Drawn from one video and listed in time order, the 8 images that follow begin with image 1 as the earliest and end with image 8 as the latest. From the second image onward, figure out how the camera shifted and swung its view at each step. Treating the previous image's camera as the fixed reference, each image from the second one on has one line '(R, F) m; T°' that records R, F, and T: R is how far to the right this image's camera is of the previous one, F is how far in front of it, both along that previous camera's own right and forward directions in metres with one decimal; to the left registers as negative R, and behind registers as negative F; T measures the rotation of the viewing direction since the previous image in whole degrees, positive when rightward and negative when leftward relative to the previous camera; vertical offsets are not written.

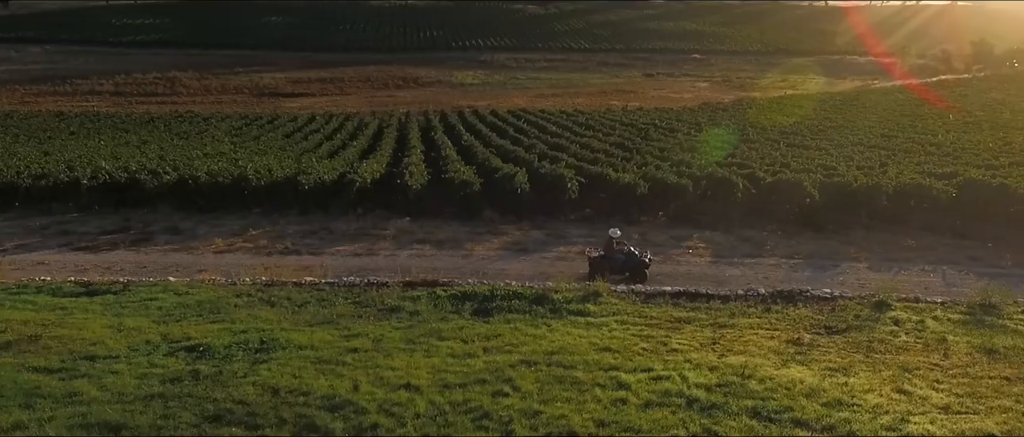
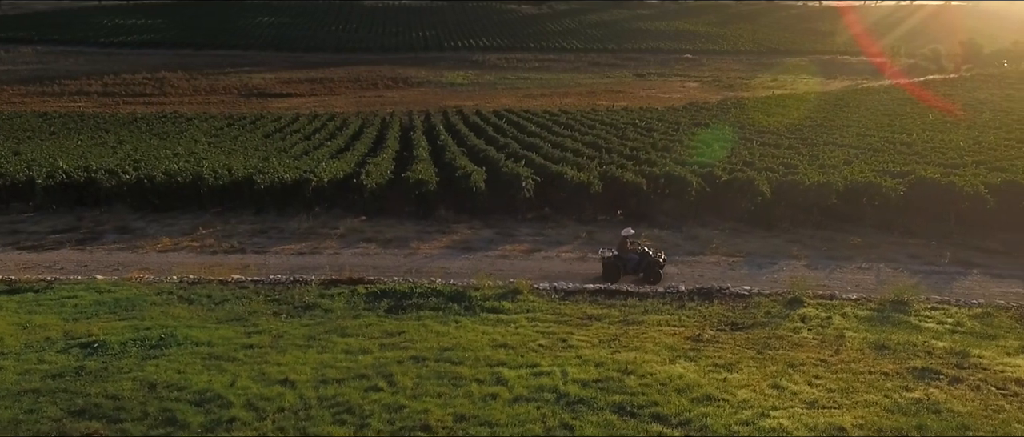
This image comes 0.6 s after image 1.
(+1.9, -0.1) m; 0°
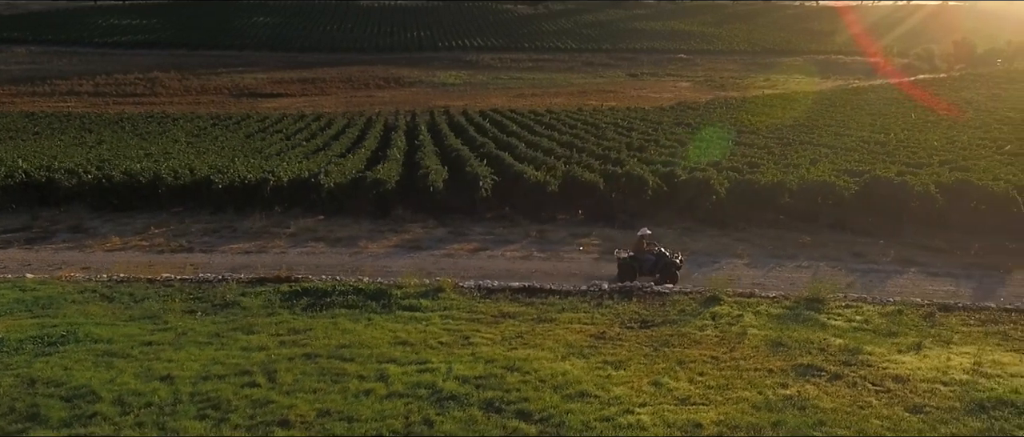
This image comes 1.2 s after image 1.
(+1.9, -0.1) m; 0°
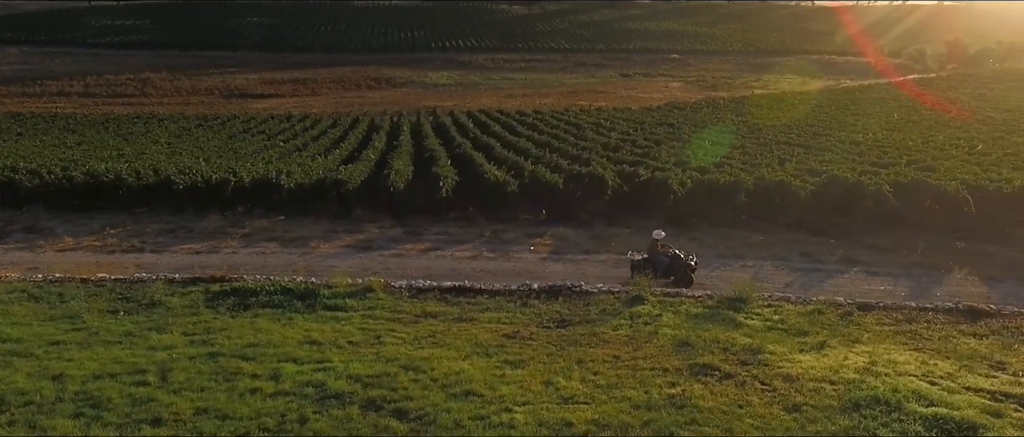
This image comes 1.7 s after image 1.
(+1.7, -0.1) m; 0°
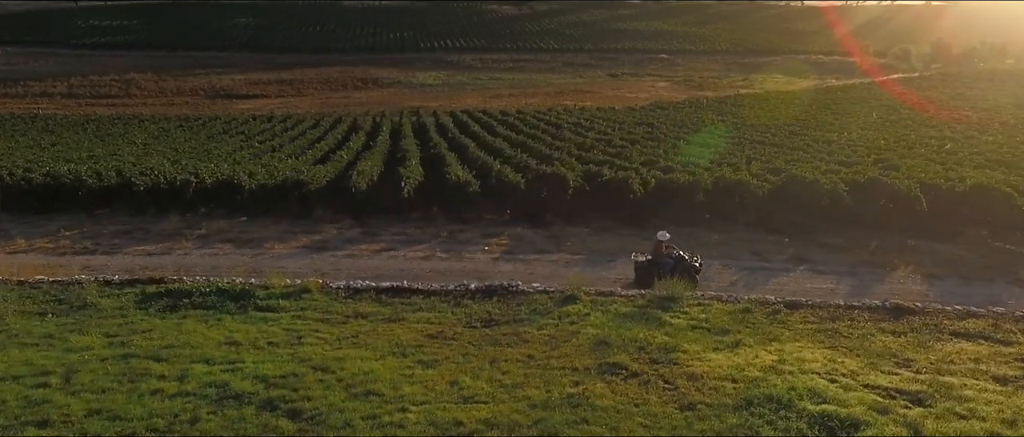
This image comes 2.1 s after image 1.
(+1.4, -0.1) m; 0°
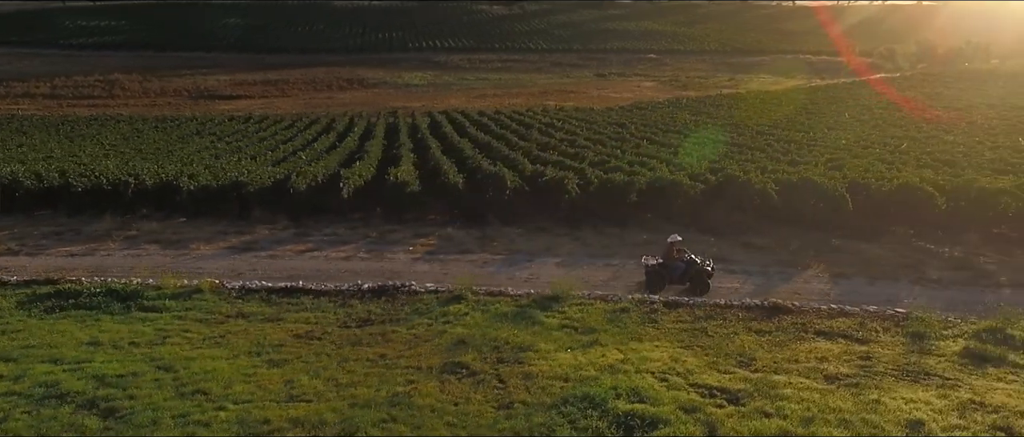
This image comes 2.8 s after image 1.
(+2.6, -0.1) m; 0°
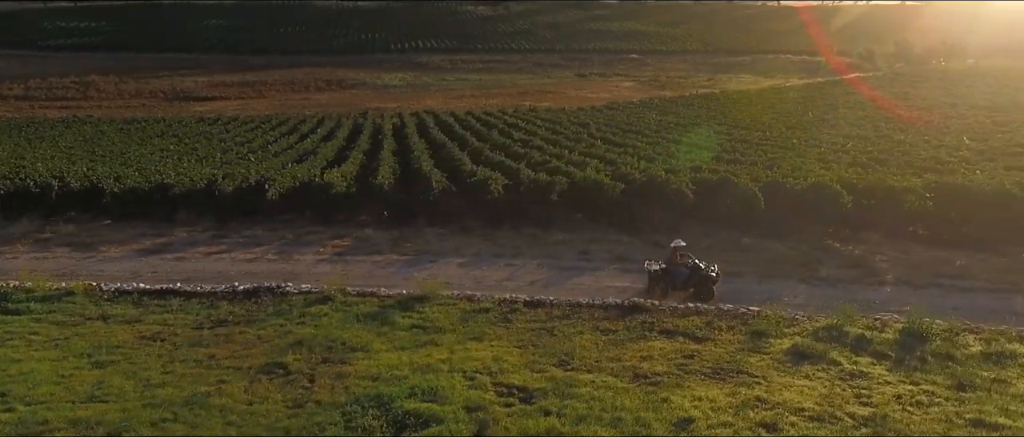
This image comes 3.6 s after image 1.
(+3.0, -0.1) m; 0°
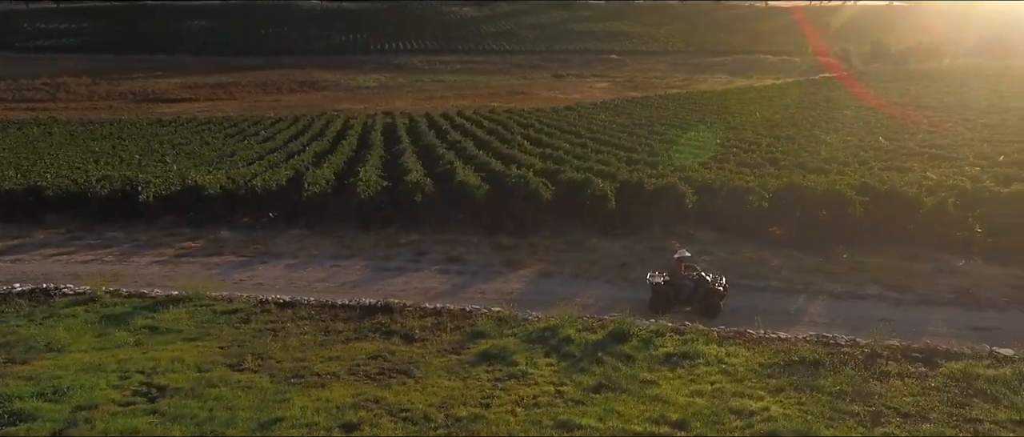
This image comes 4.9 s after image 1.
(+5.6, 0.0) m; 0°
